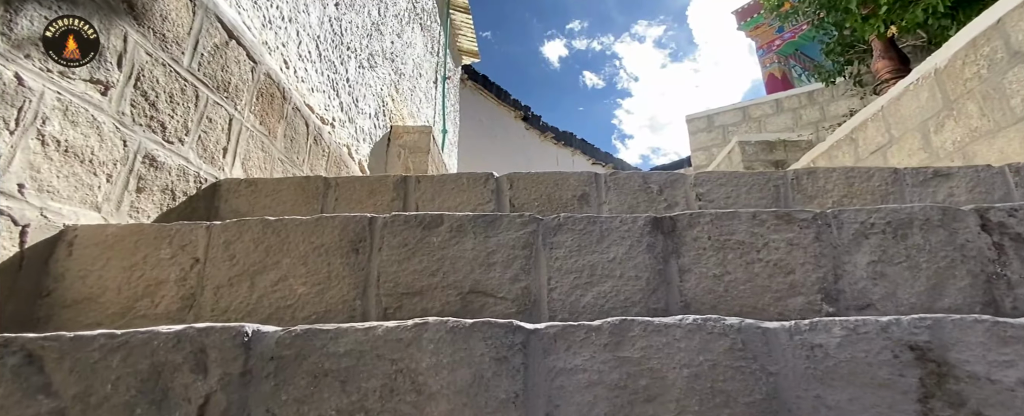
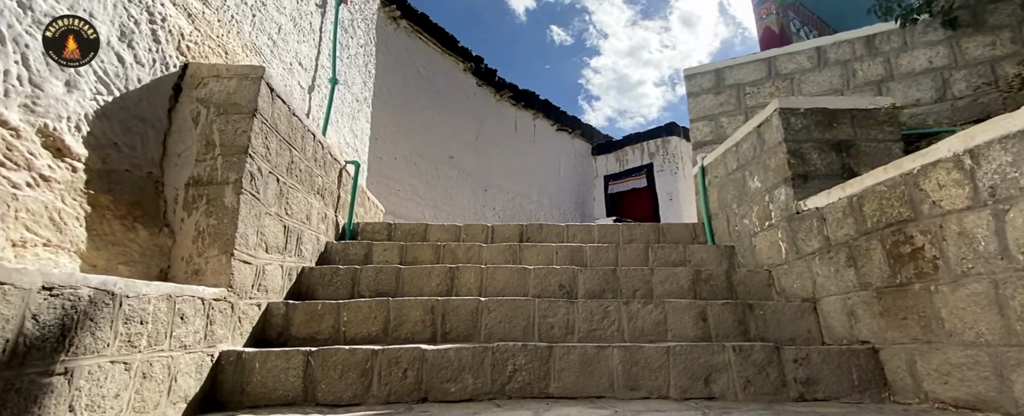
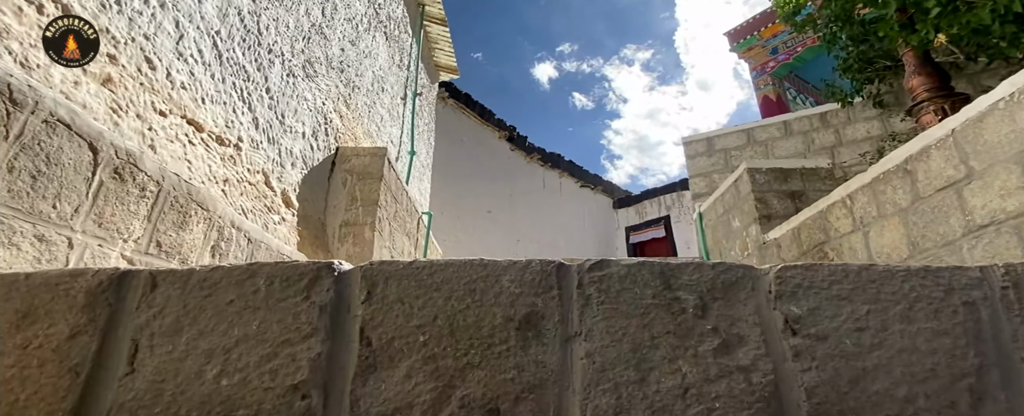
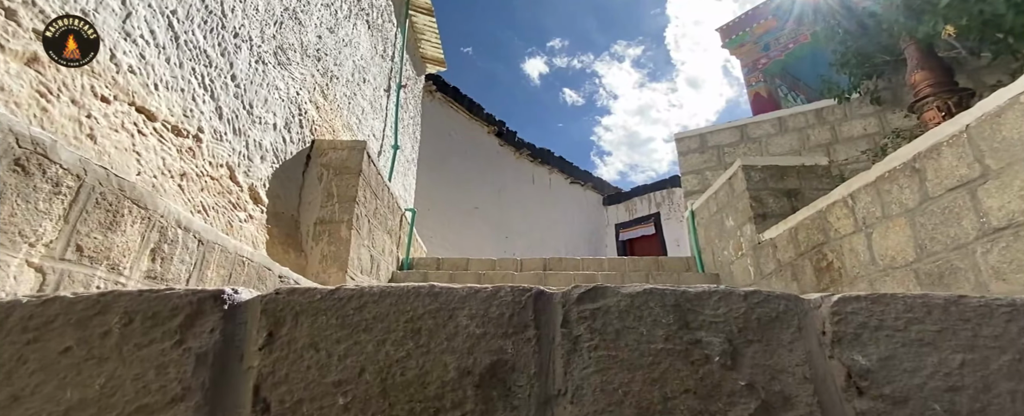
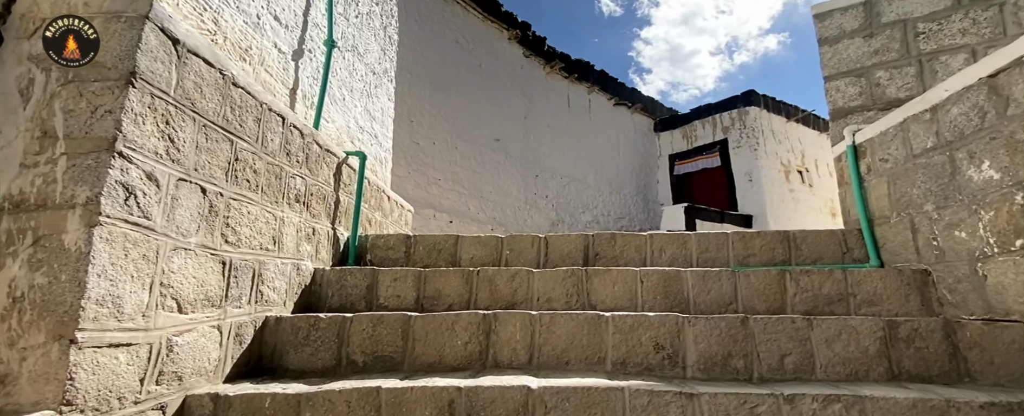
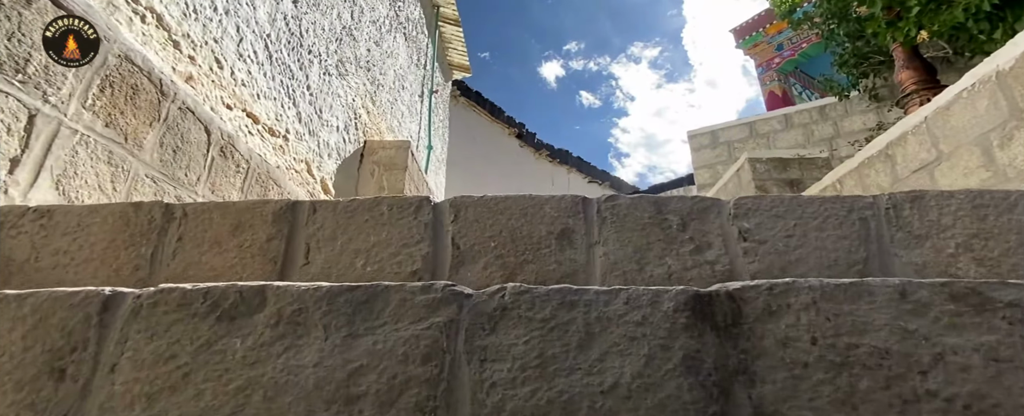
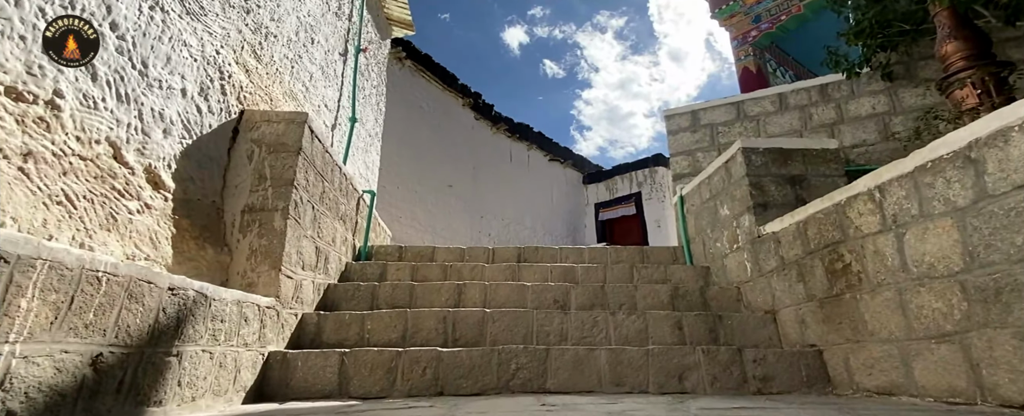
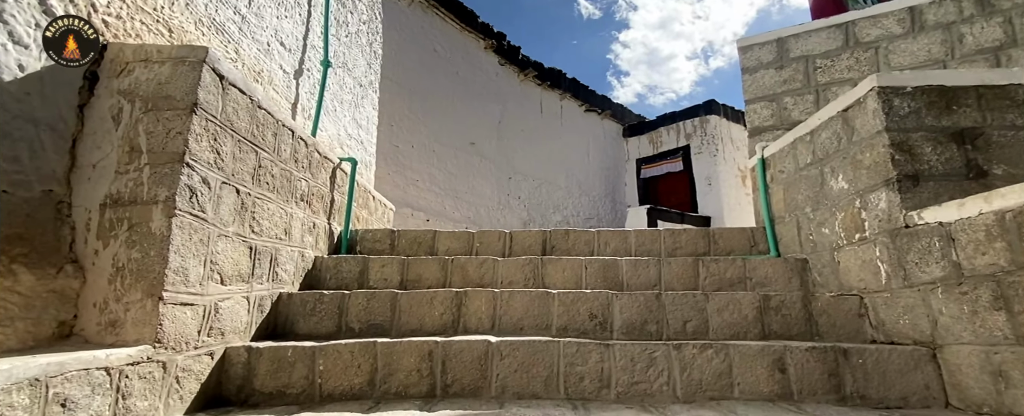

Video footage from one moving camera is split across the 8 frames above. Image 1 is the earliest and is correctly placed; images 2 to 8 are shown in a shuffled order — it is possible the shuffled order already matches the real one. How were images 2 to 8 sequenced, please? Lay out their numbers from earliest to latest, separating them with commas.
6, 3, 4, 7, 2, 8, 5
